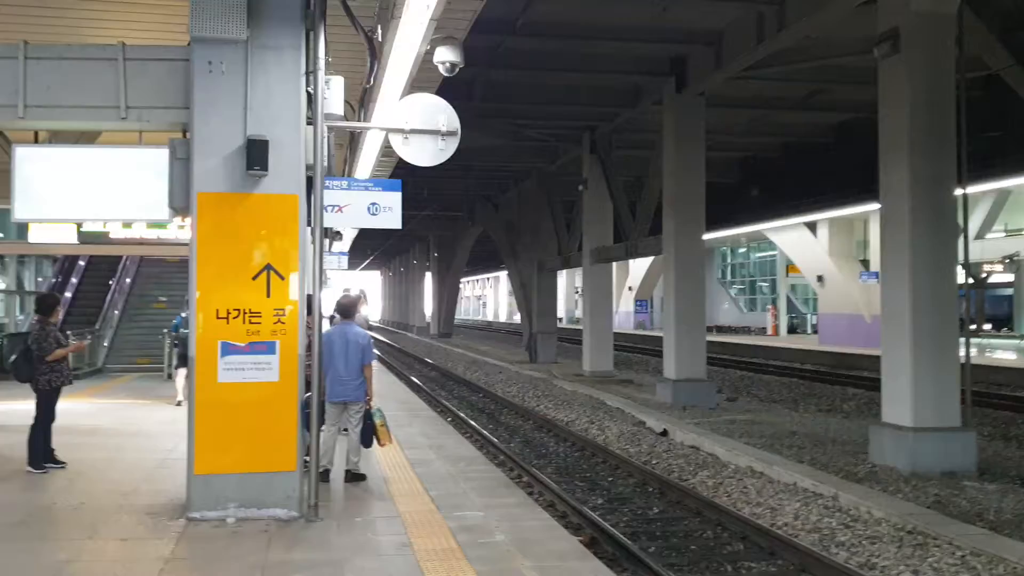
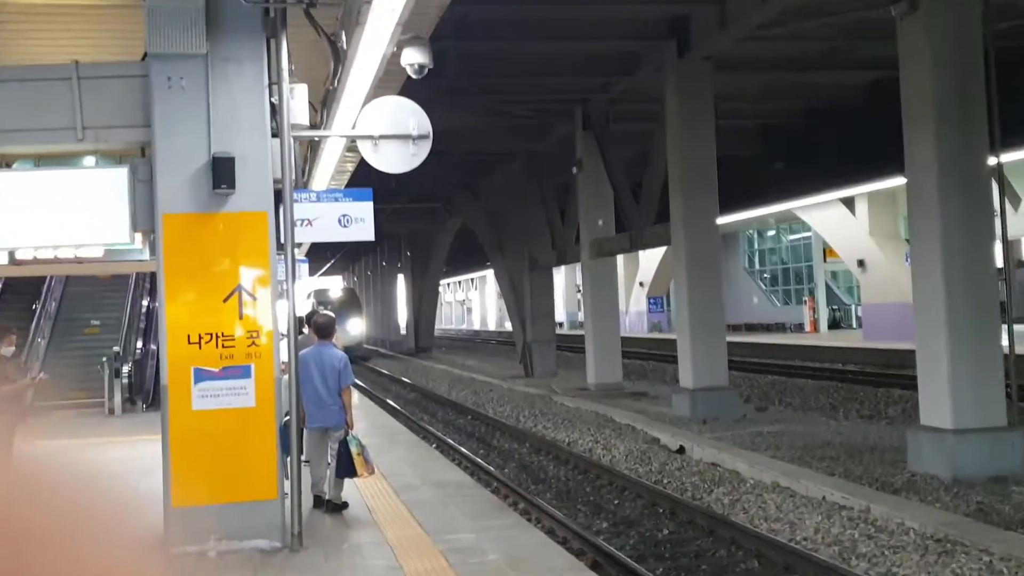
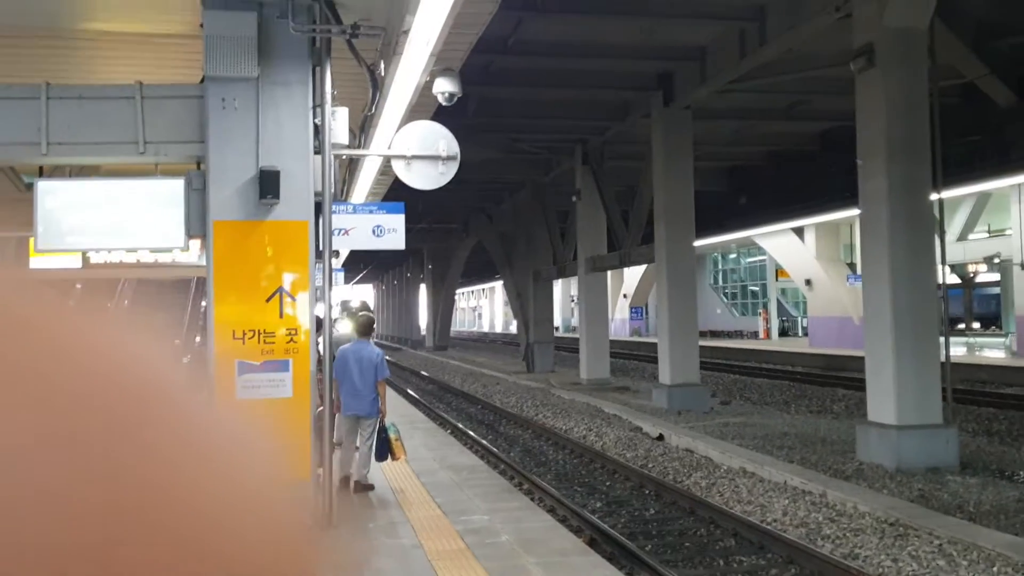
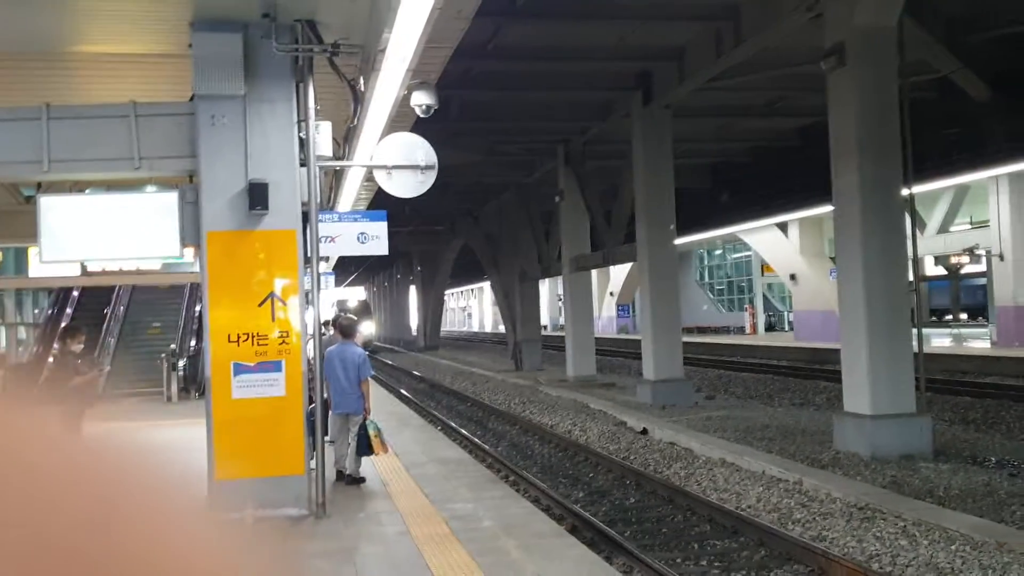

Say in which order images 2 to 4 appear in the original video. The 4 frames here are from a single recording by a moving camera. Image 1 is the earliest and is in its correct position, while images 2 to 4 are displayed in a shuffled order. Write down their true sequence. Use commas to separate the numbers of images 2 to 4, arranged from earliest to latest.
3, 4, 2
